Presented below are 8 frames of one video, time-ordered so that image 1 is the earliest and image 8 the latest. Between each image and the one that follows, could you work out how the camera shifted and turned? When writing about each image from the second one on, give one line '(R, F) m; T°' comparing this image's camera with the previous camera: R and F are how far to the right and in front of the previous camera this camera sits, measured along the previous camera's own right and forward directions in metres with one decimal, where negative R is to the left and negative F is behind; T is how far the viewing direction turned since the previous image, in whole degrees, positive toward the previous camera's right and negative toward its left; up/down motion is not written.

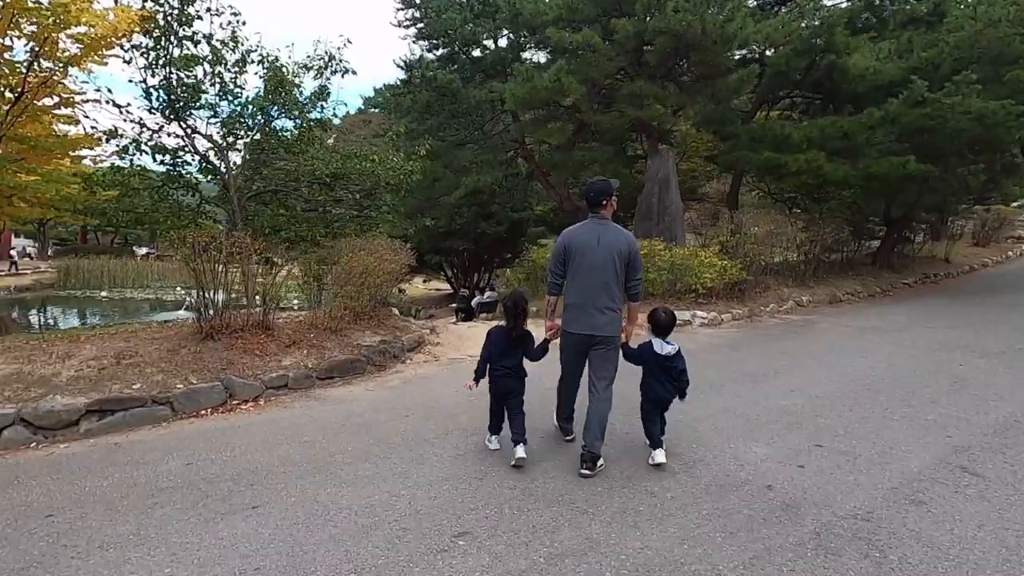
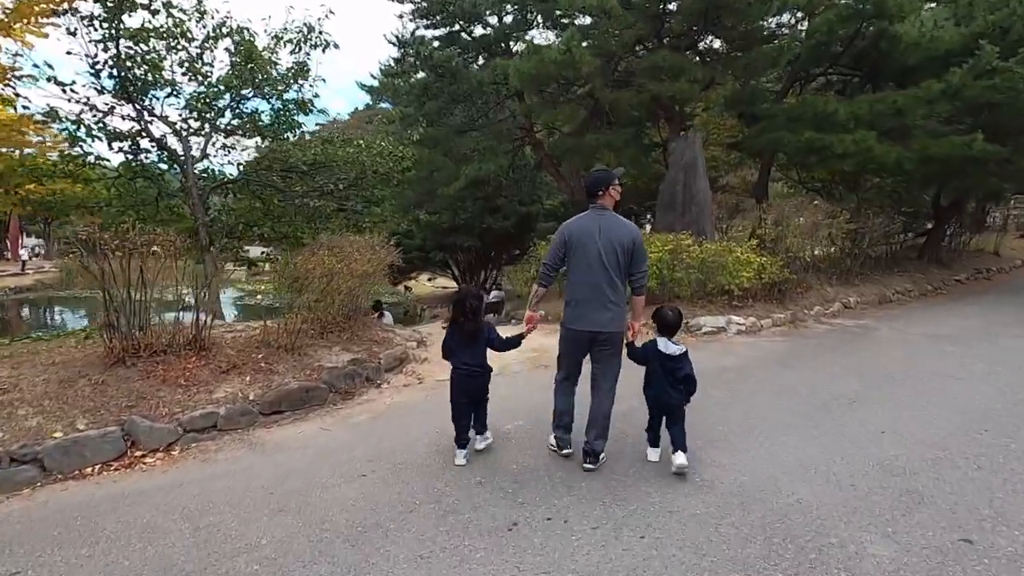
(+0.1, +1.2) m; -1°
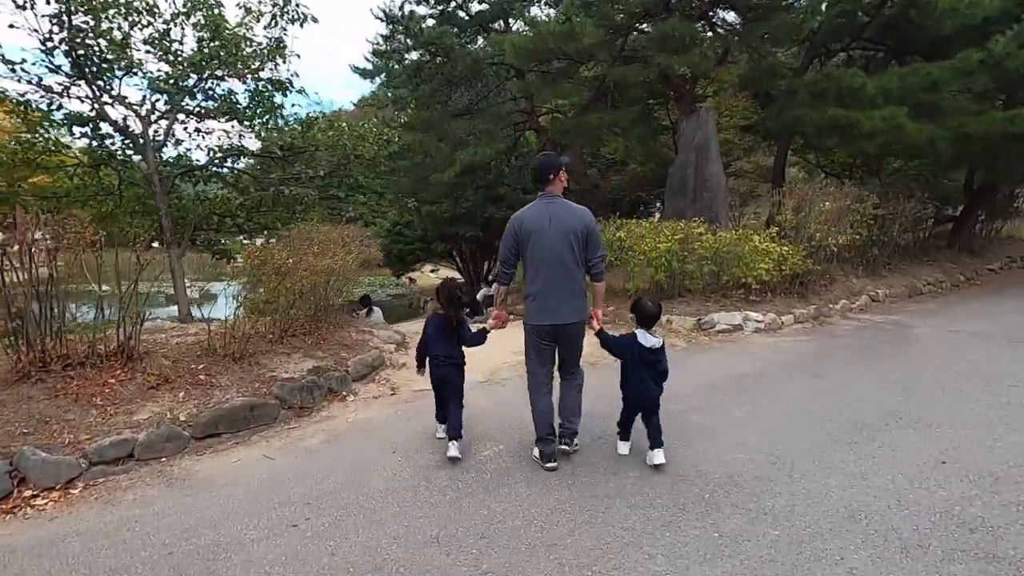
(+0.2, +0.7) m; -1°
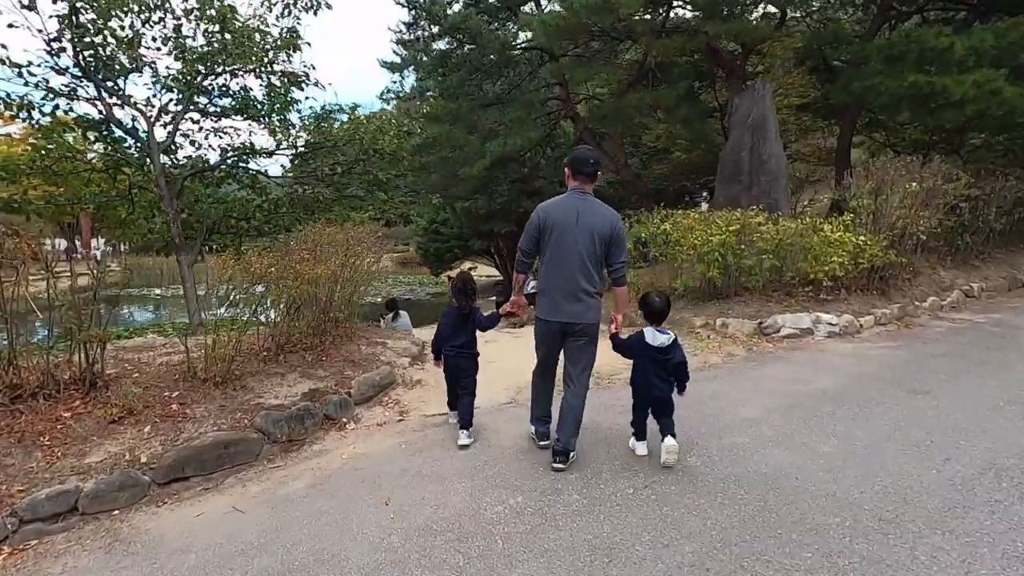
(+0.1, +0.7) m; -5°
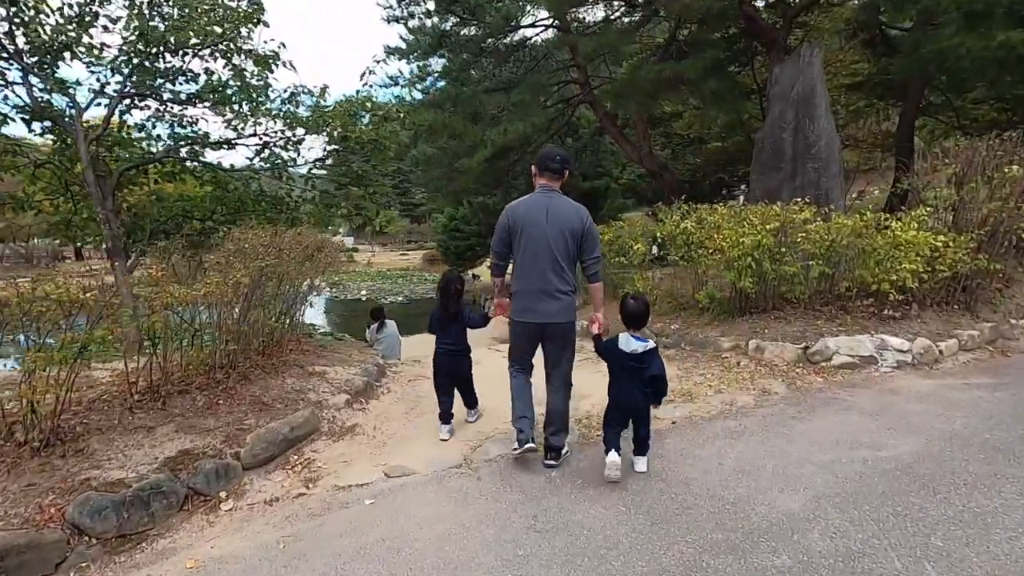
(+0.5, +1.2) m; -4°
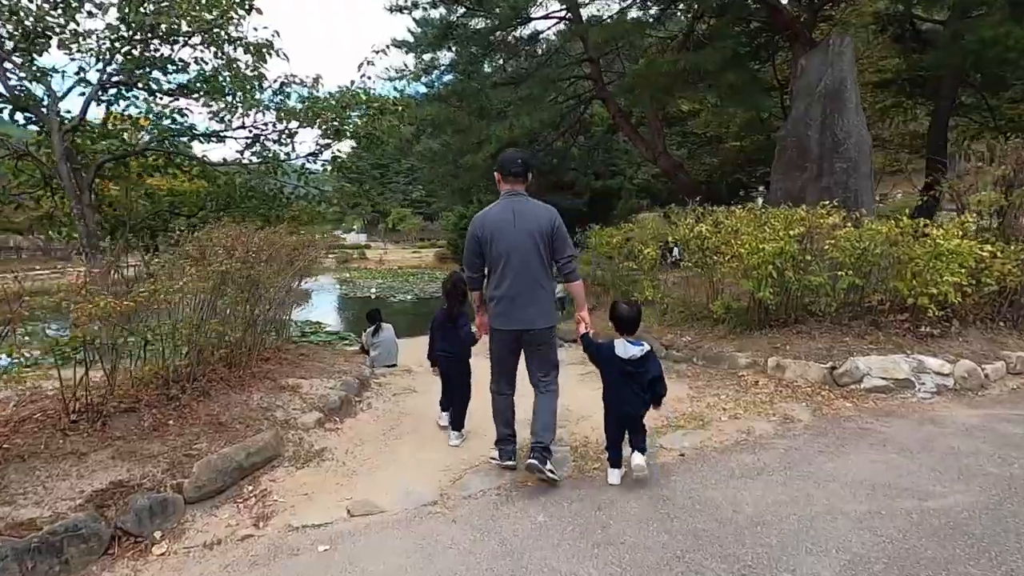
(+0.1, +0.4) m; -1°
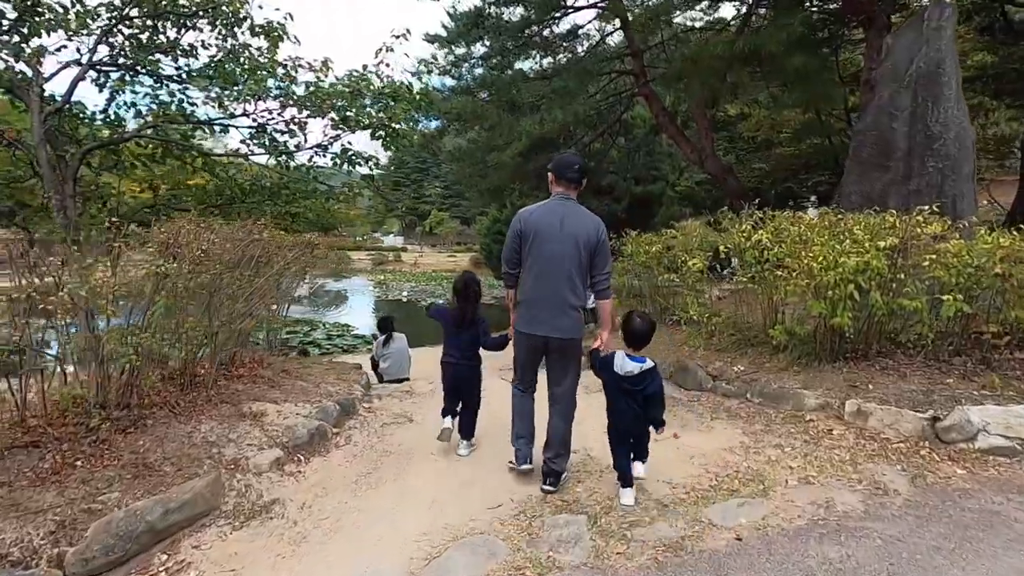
(+0.1, +0.8) m; -4°
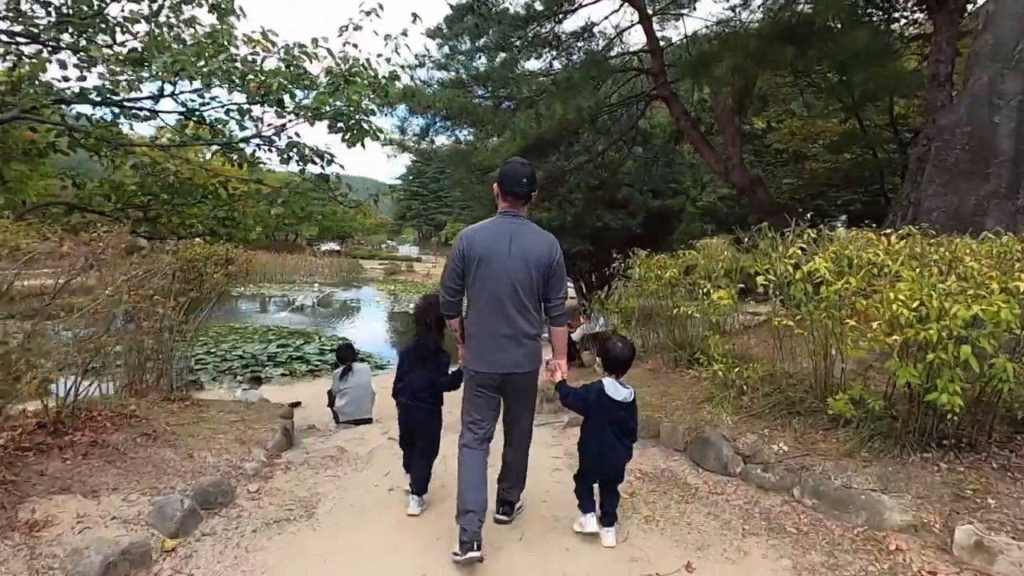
(+0.4, +1.2) m; -2°
